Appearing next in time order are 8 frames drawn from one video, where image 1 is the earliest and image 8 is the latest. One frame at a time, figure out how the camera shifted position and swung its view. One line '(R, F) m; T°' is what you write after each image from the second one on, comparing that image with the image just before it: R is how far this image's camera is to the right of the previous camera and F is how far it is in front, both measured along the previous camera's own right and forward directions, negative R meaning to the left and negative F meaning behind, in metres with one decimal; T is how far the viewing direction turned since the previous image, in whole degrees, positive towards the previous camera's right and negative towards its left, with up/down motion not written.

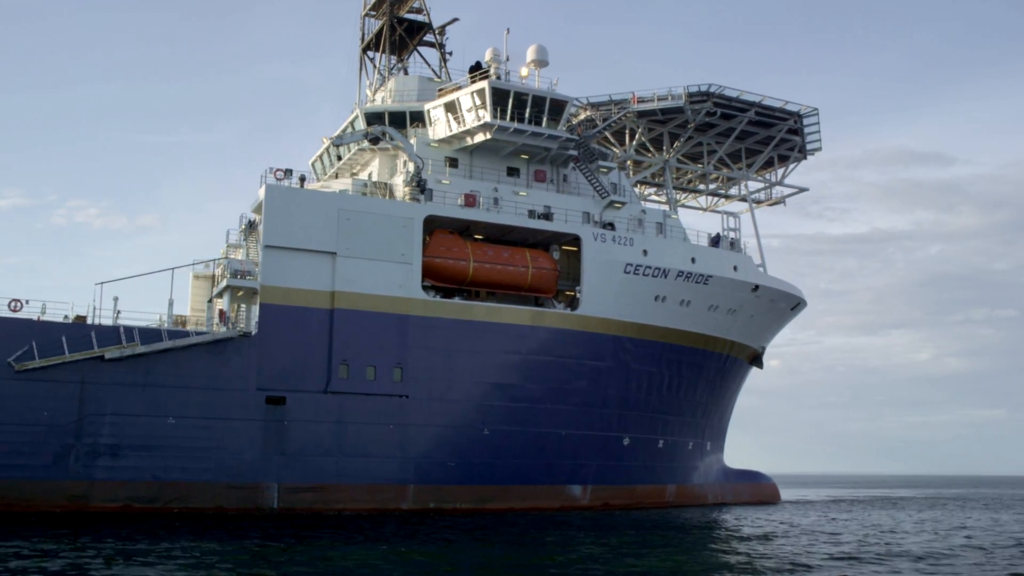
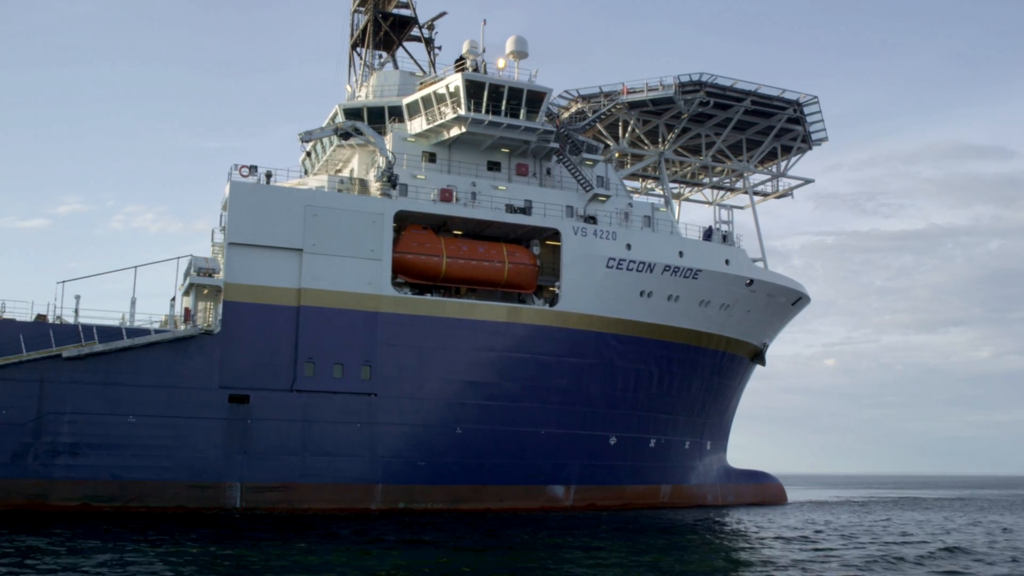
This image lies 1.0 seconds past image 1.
(+1.8, +0.5) m; -3°
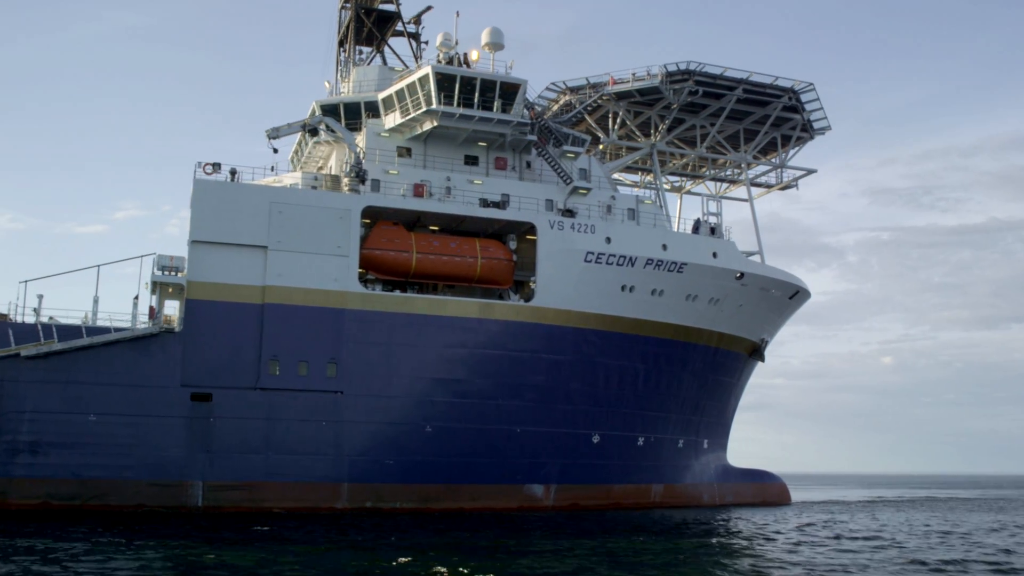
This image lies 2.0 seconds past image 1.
(+1.8, +0.5) m; -3°
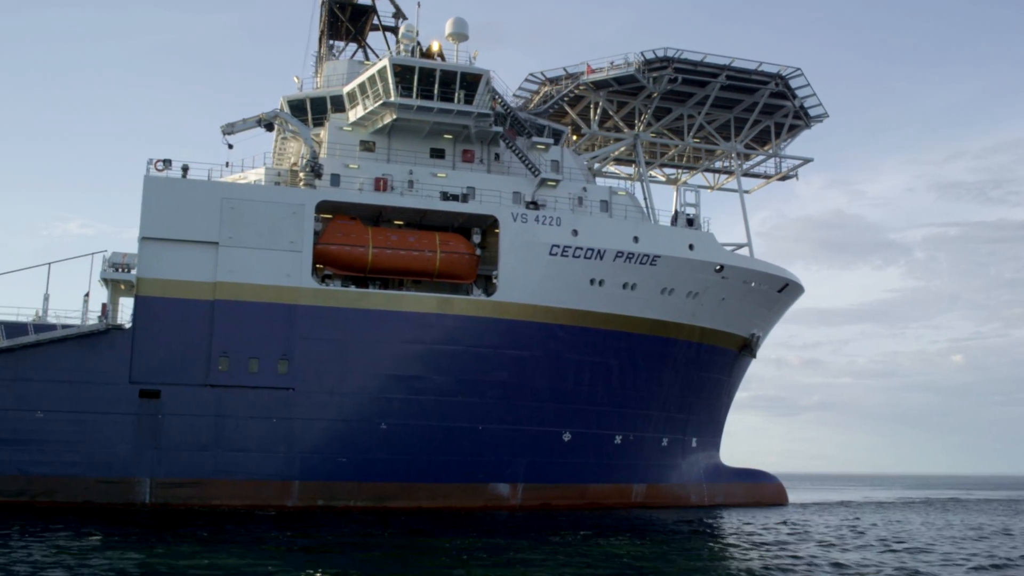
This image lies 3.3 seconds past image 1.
(+2.3, +0.6) m; -3°
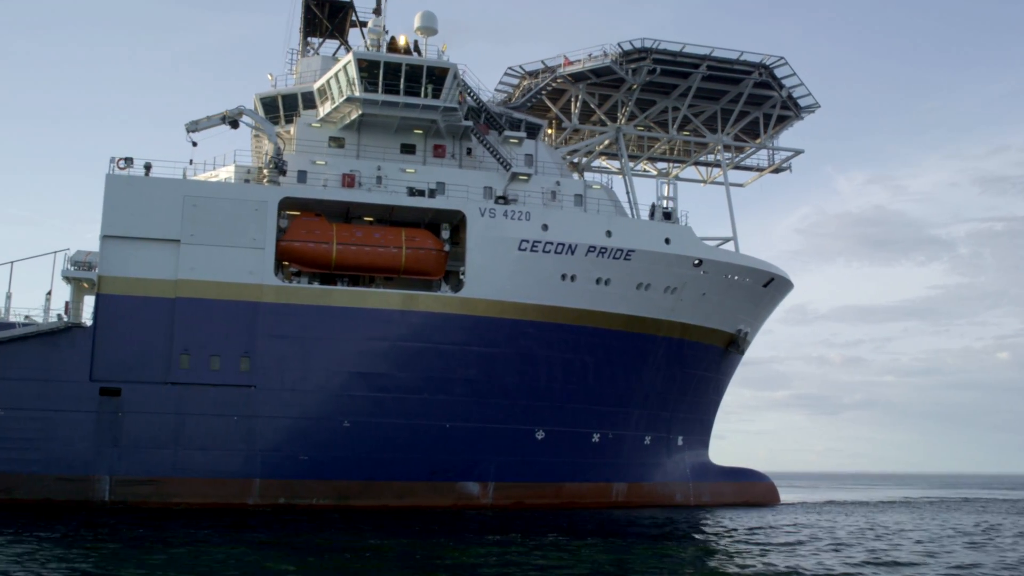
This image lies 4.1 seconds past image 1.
(+1.7, +0.3) m; -2°
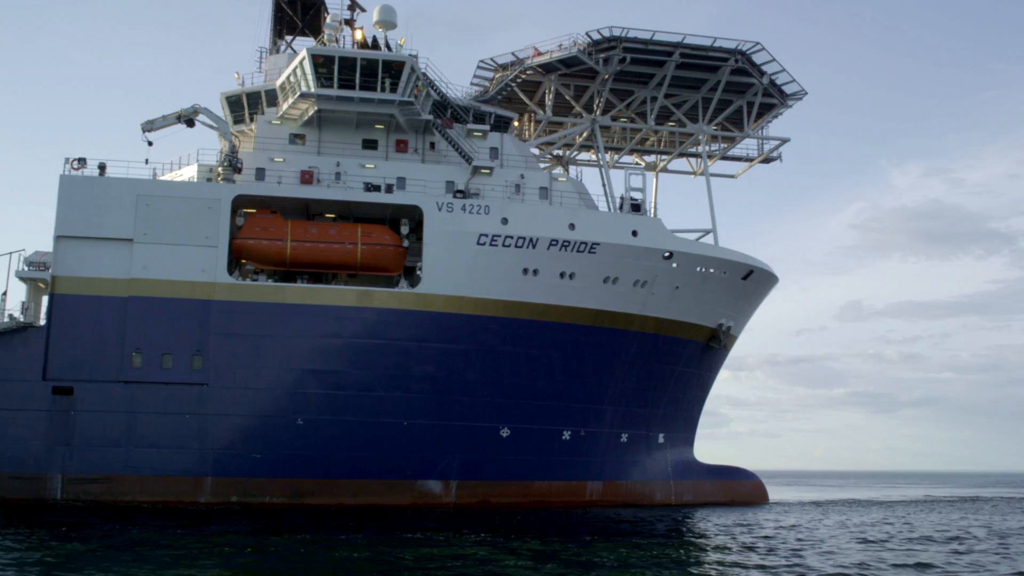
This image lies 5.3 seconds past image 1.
(+2.1, +0.4) m; -3°
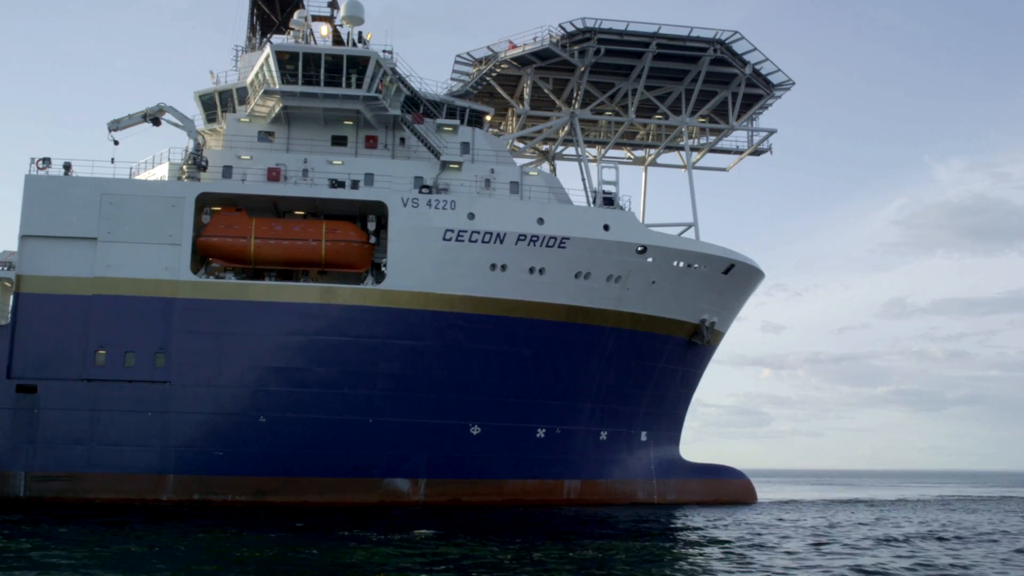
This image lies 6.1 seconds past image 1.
(+1.7, +0.3) m; -2°
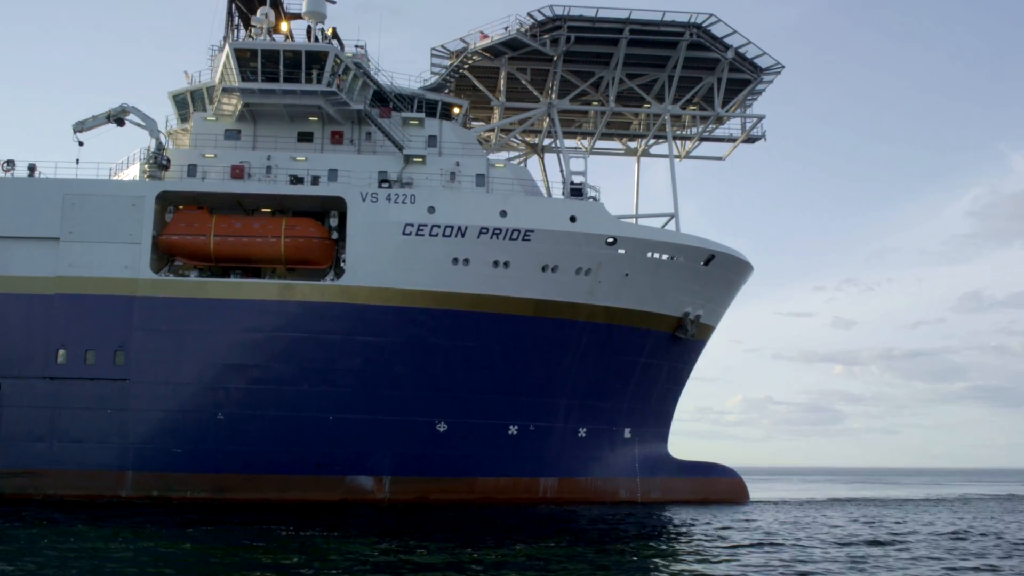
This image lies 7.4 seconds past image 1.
(+2.4, +0.5) m; -4°
